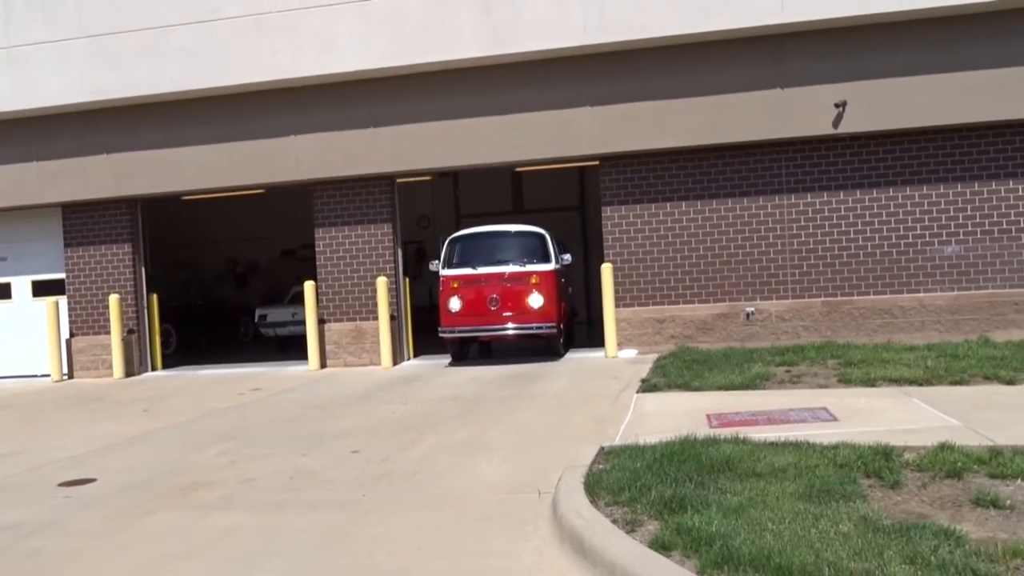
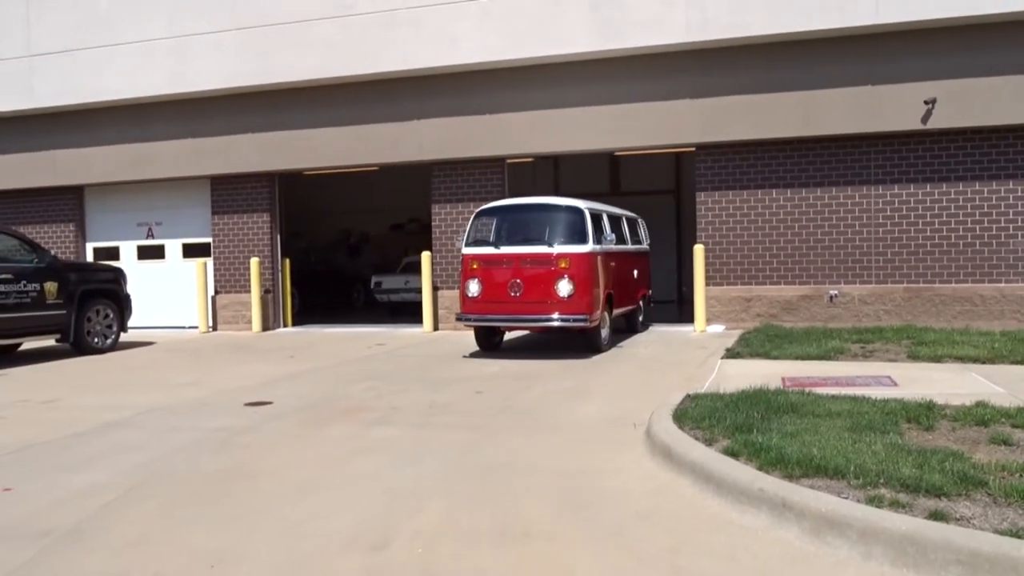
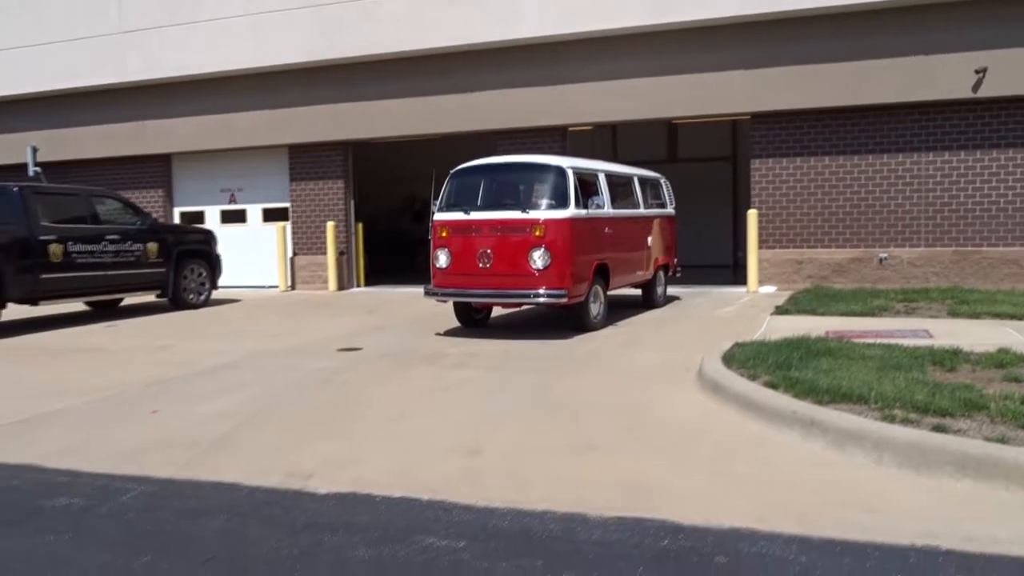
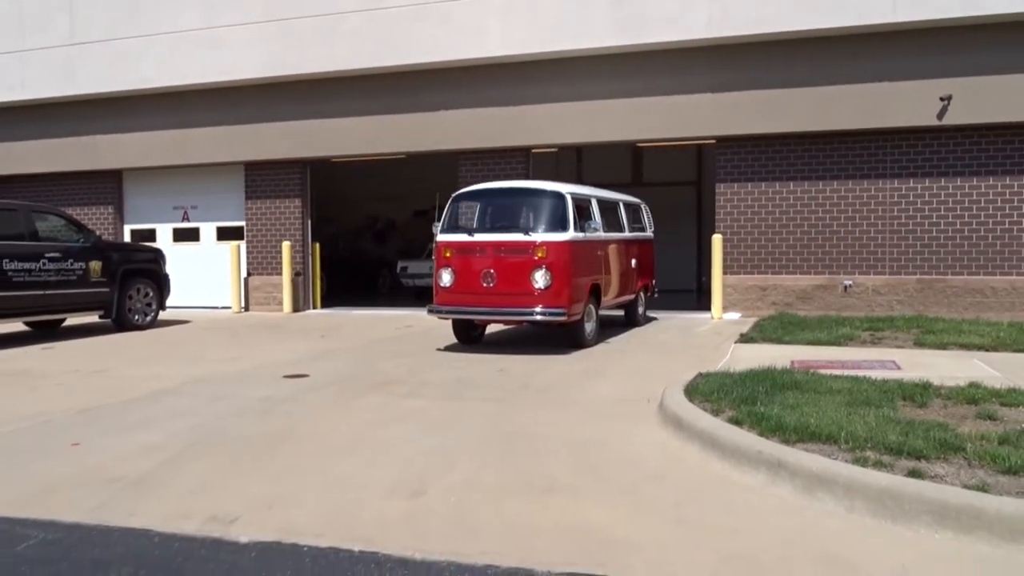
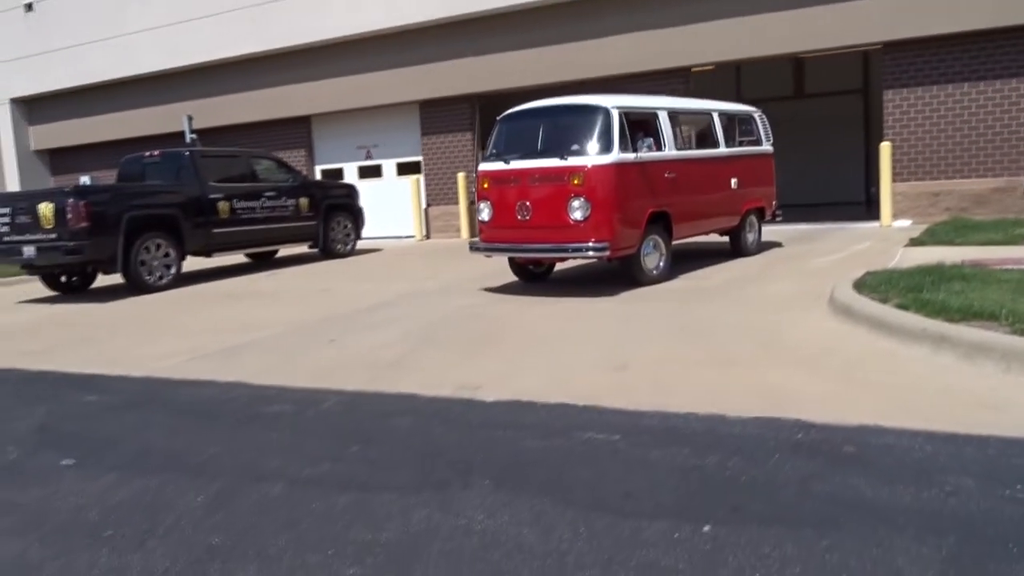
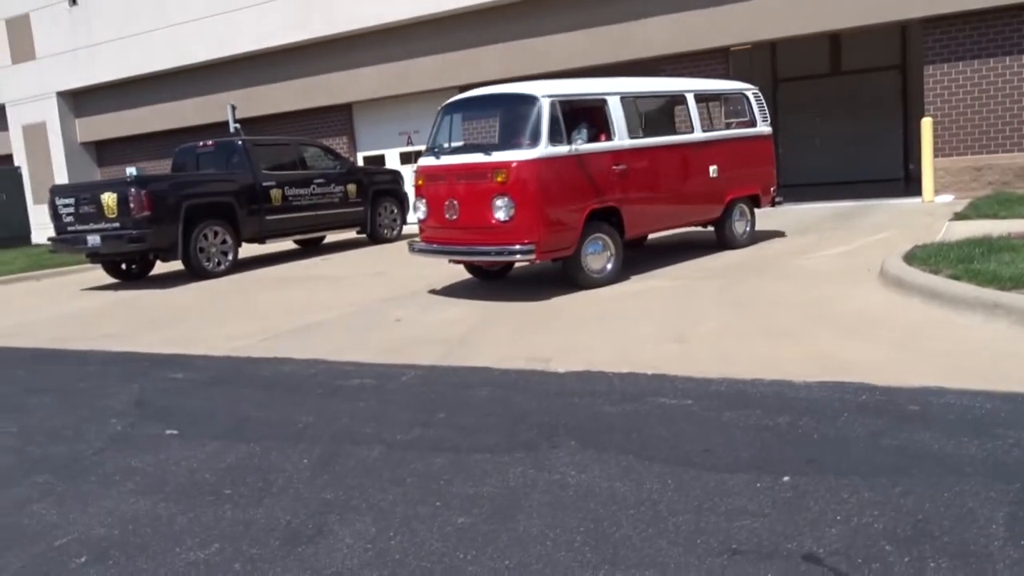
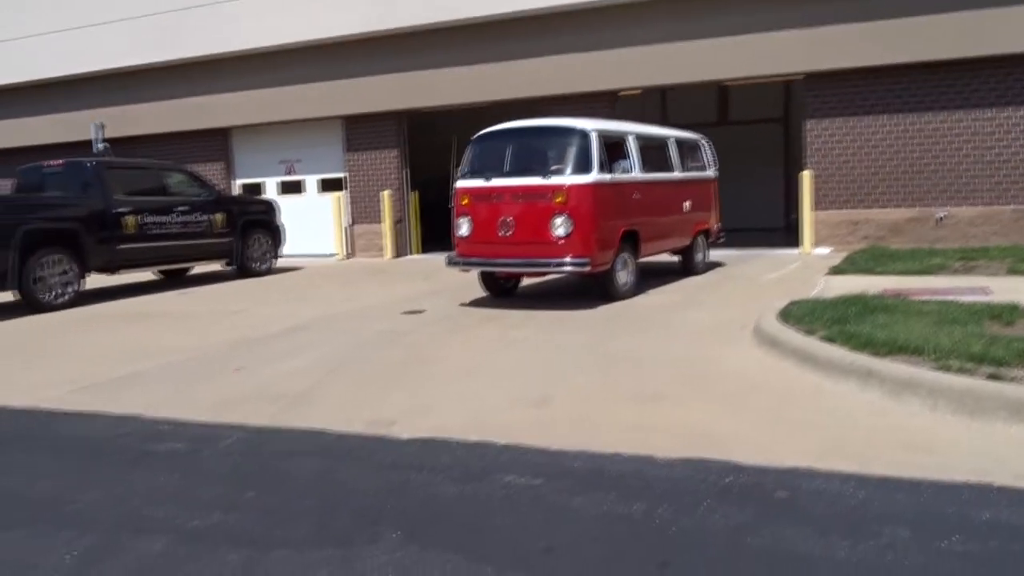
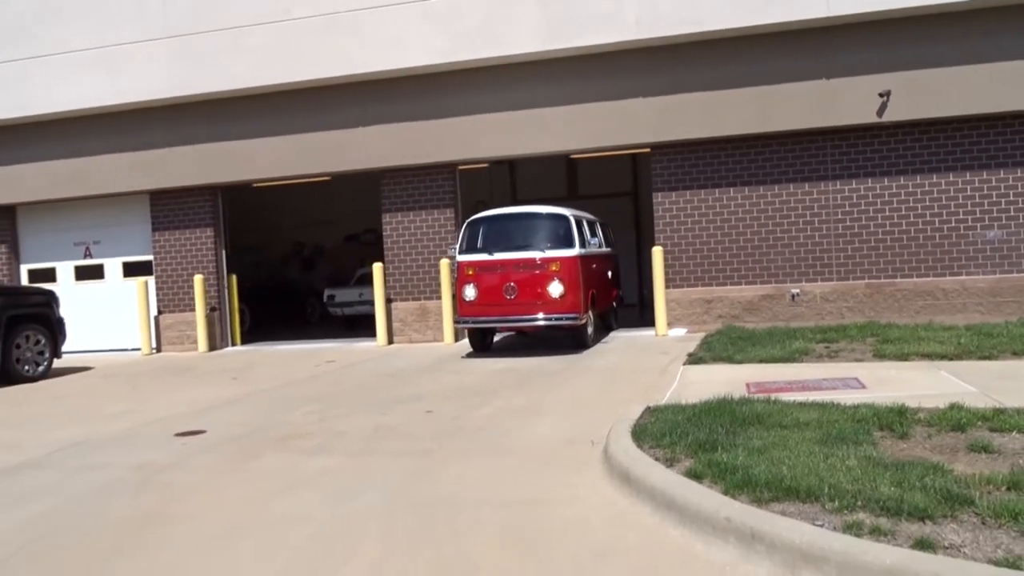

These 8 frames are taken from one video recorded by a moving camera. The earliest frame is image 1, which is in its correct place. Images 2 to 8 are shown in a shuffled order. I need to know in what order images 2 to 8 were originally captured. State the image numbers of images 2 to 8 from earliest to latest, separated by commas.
8, 2, 4, 3, 7, 5, 6
